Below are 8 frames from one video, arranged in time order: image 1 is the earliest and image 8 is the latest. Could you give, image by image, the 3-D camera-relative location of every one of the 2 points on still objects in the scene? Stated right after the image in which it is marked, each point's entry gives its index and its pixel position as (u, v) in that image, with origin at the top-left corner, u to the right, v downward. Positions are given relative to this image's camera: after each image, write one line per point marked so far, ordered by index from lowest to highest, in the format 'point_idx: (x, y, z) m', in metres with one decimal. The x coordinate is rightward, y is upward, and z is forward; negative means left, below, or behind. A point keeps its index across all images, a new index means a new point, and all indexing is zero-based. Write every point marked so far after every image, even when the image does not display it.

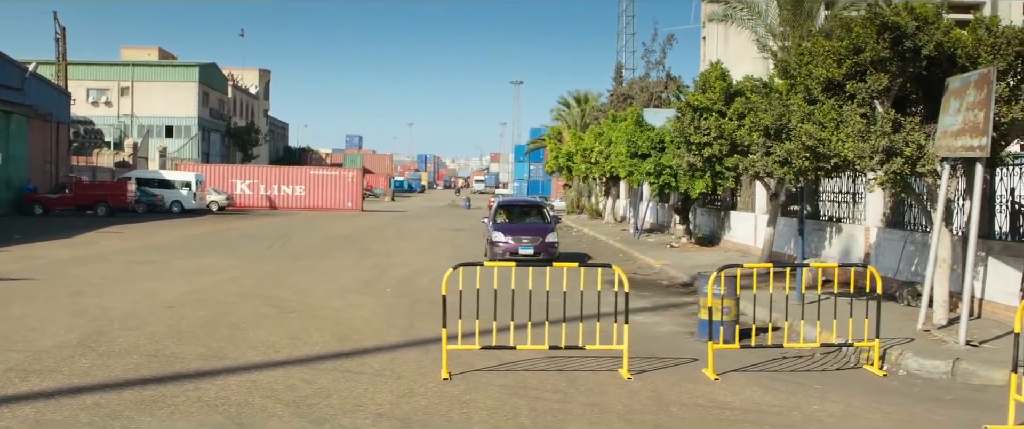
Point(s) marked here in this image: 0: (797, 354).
0: (+2.6, -1.3, +10.2) m
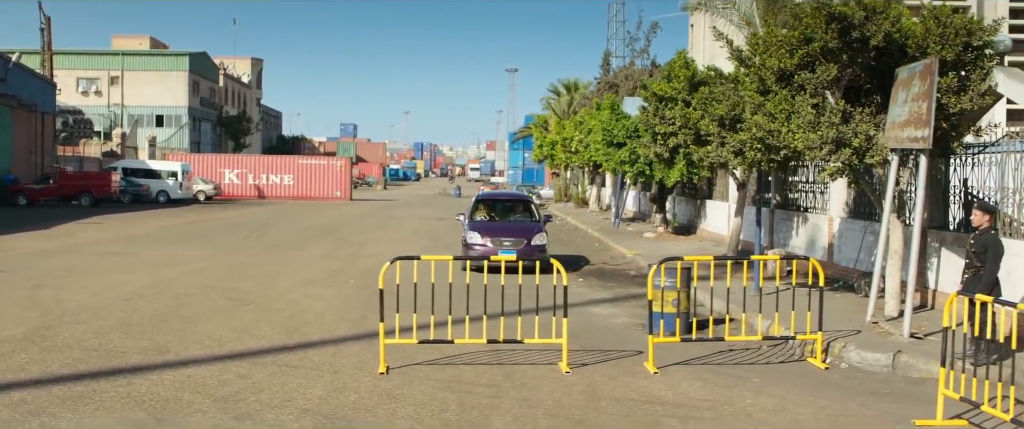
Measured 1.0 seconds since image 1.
0: (+2.1, -1.2, +10.2) m
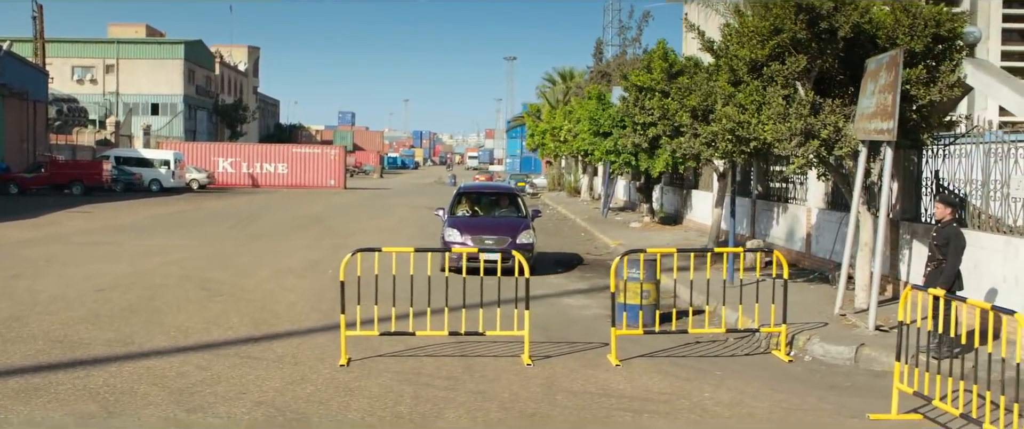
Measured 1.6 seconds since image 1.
0: (+1.8, -1.2, +10.2) m
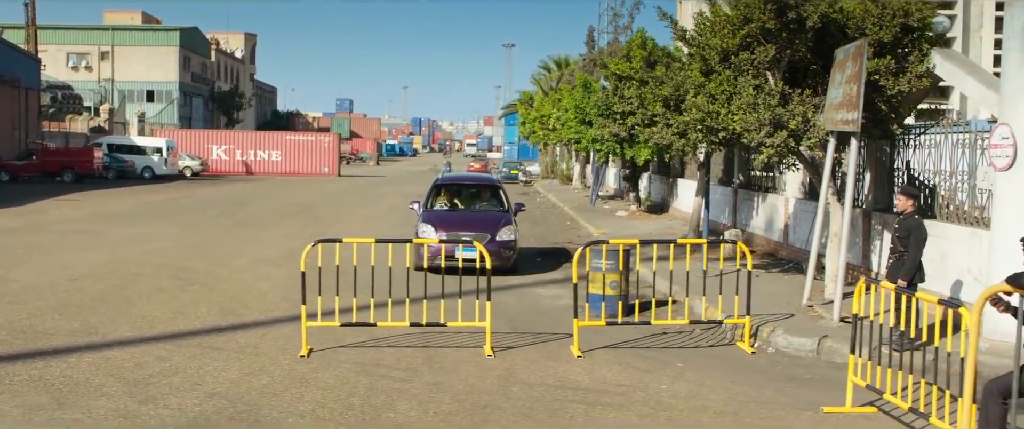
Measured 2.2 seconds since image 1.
0: (+1.5, -1.1, +10.1) m
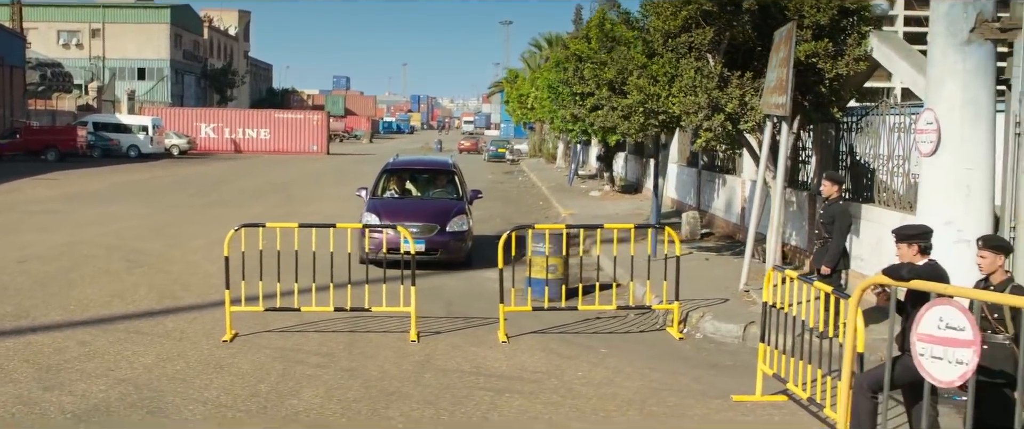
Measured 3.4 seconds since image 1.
0: (+0.9, -0.9, +10.1) m
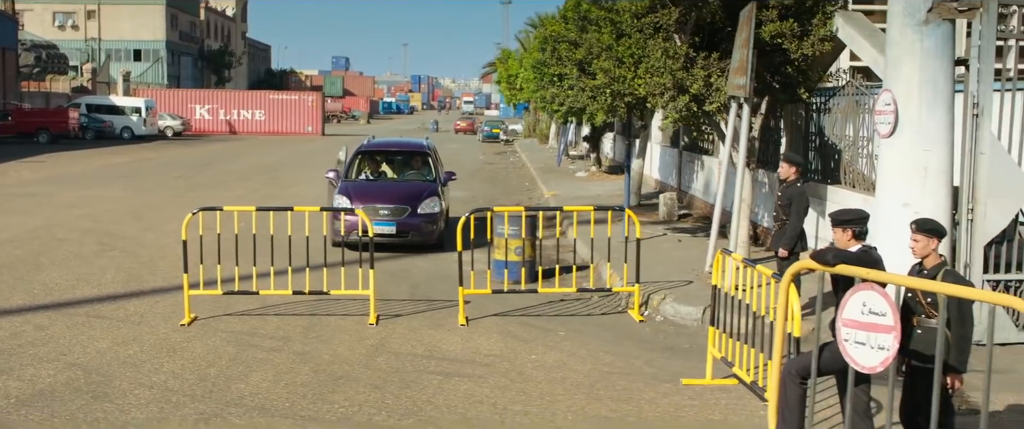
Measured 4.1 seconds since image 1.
0: (+0.6, -0.8, +10.1) m
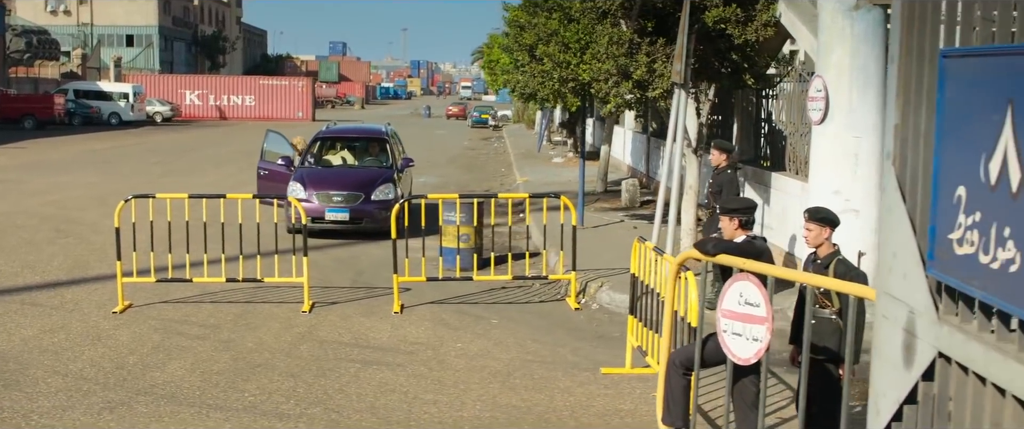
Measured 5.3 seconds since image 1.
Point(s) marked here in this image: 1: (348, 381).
0: (+0.1, -0.6, +10.0) m
1: (-1.1, -1.1, +7.1) m
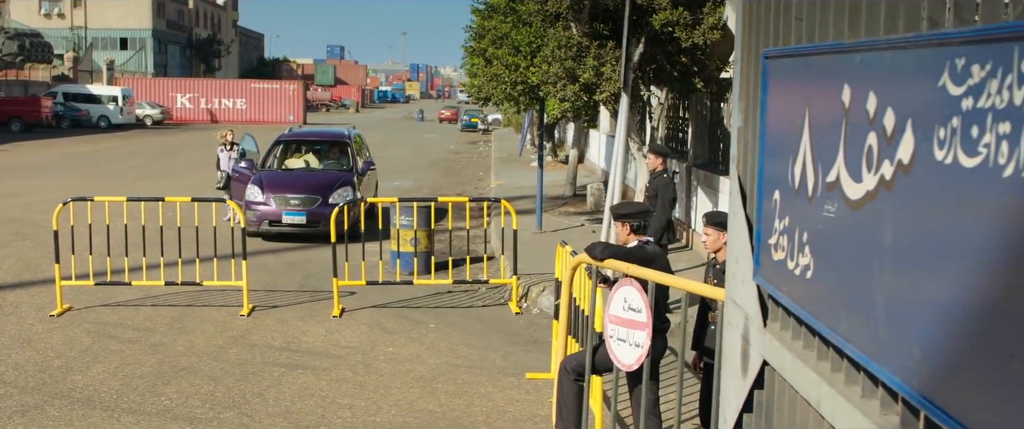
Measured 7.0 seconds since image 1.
0: (-0.4, -0.7, +10.0) m
1: (-1.6, -1.1, +7.1) m
